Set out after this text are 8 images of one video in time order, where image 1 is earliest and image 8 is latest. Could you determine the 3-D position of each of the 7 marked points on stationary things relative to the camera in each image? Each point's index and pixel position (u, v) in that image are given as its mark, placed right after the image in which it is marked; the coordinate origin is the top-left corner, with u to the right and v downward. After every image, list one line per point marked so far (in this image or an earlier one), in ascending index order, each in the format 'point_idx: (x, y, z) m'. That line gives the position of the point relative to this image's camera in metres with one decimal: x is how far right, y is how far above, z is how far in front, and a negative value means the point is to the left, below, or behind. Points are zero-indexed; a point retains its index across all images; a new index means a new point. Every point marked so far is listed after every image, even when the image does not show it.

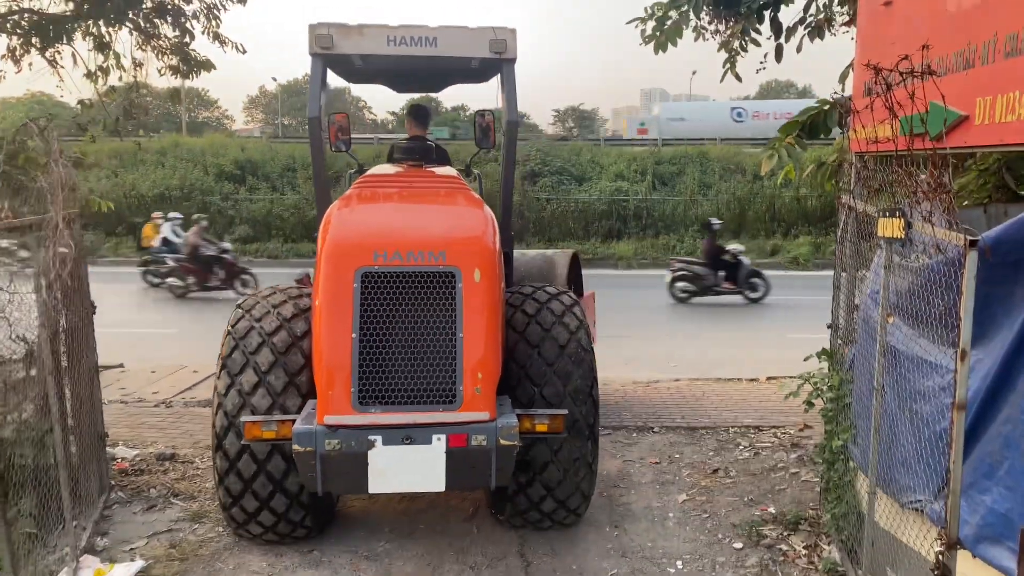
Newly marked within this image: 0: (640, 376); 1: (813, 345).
0: (+1.1, -0.8, +7.3) m
1: (+3.2, -0.6, +8.7) m
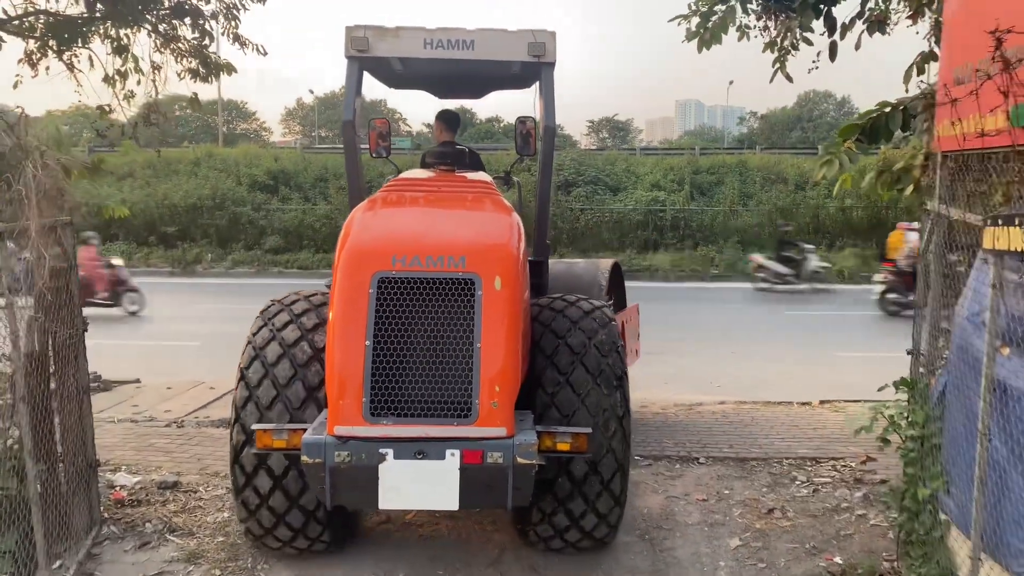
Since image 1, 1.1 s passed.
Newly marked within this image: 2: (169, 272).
0: (+1.4, -0.9, +6.8) m
1: (+3.6, -0.8, +8.2) m
2: (-6.7, +0.3, +15.7) m
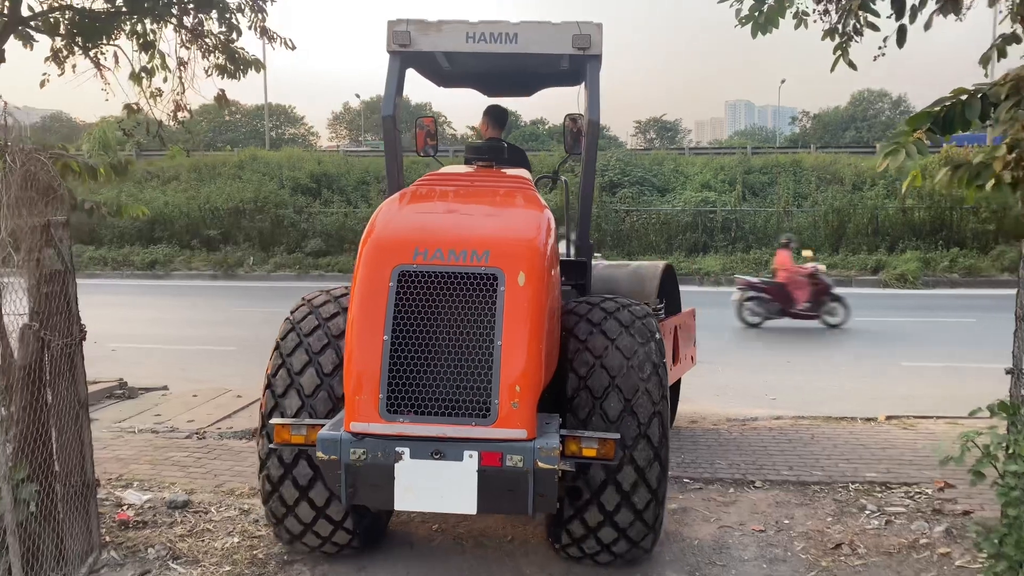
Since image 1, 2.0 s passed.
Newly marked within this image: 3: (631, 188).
0: (+1.7, -0.9, +6.3) m
1: (+3.9, -0.8, +7.6) m
2: (-5.8, +0.2, +15.7) m
3: (+2.7, +2.3, +18.6) m
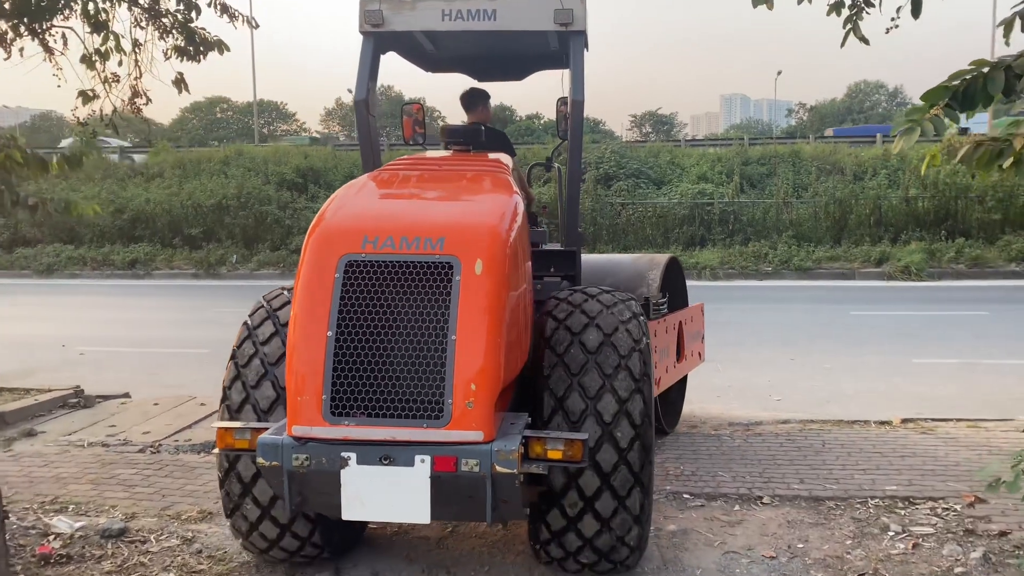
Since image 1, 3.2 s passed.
0: (+1.6, -0.9, +5.9) m
1: (+3.8, -0.7, +7.1) m
2: (-6.0, +0.3, +15.2) m
3: (+2.6, +2.4, +18.1) m
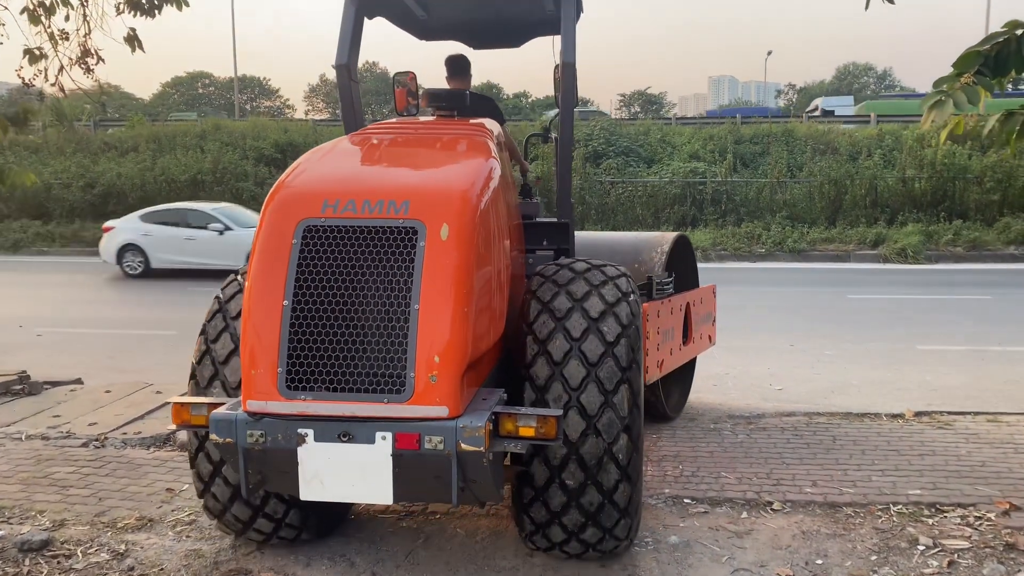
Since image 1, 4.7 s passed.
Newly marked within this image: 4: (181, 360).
0: (+1.5, -0.8, +5.5) m
1: (+3.7, -0.6, +6.8) m
2: (-6.2, +0.6, +14.7) m
3: (+2.3, +2.8, +17.6) m
4: (-2.8, -0.6, +7.0) m
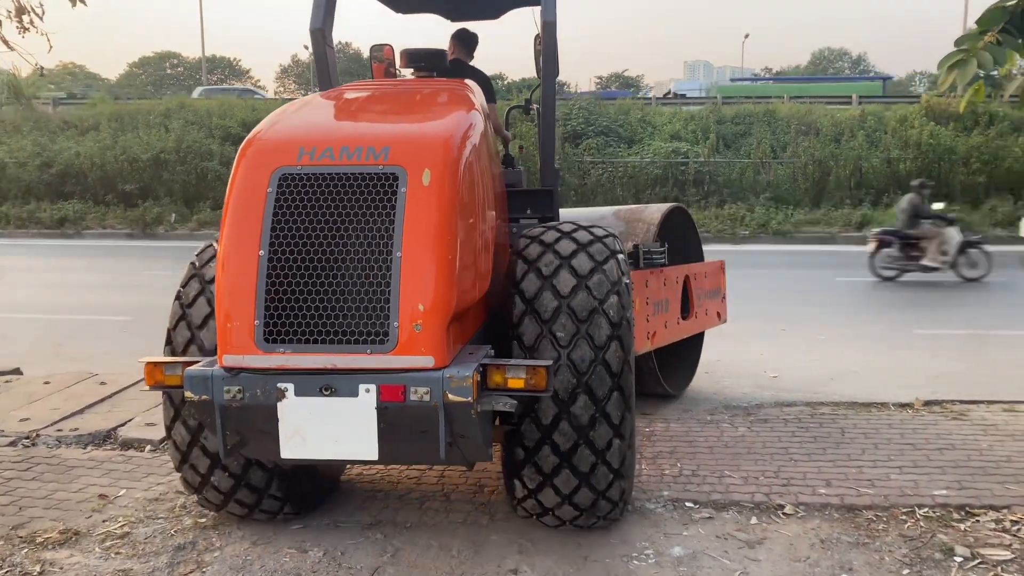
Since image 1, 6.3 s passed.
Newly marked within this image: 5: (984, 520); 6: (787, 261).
0: (+1.4, -0.7, +5.1) m
1: (+3.5, -0.4, +6.5) m
2: (-6.6, +0.9, +14.0) m
3: (+1.8, +3.2, +17.2) m
4: (-3.0, -0.5, +6.5) m
5: (+1.7, -0.8, +3.0) m
6: (+3.7, +0.4, +10.8) m
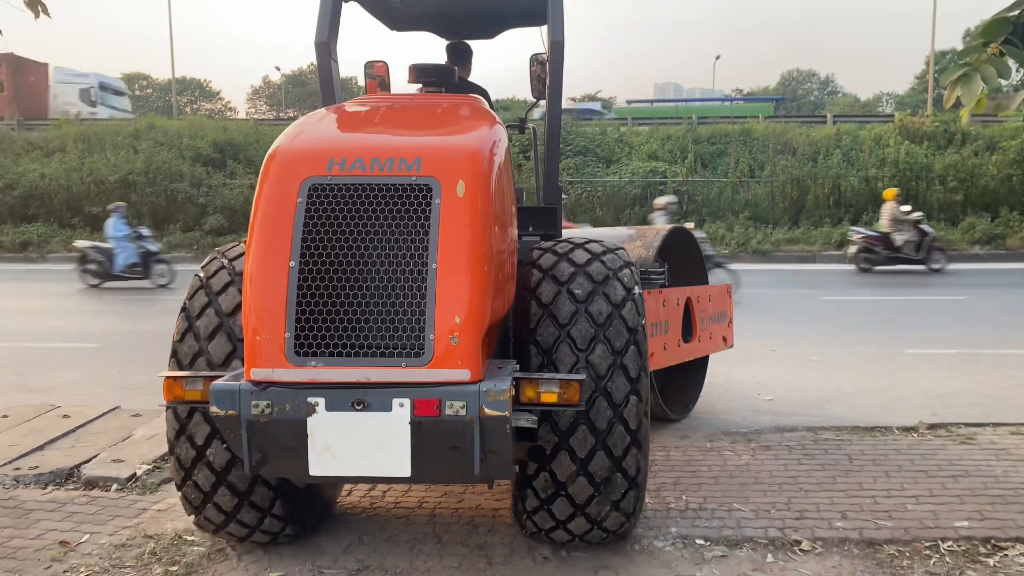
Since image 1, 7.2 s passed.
0: (+1.3, -0.8, +4.9) m
1: (+3.4, -0.6, +6.3) m
2: (-7.0, +0.5, +13.6) m
3: (+1.3, +2.7, +17.1) m
4: (-3.1, -0.7, +6.2) m
5: (+1.7, -0.9, +2.8) m
6: (+3.4, +0.1, +10.7) m
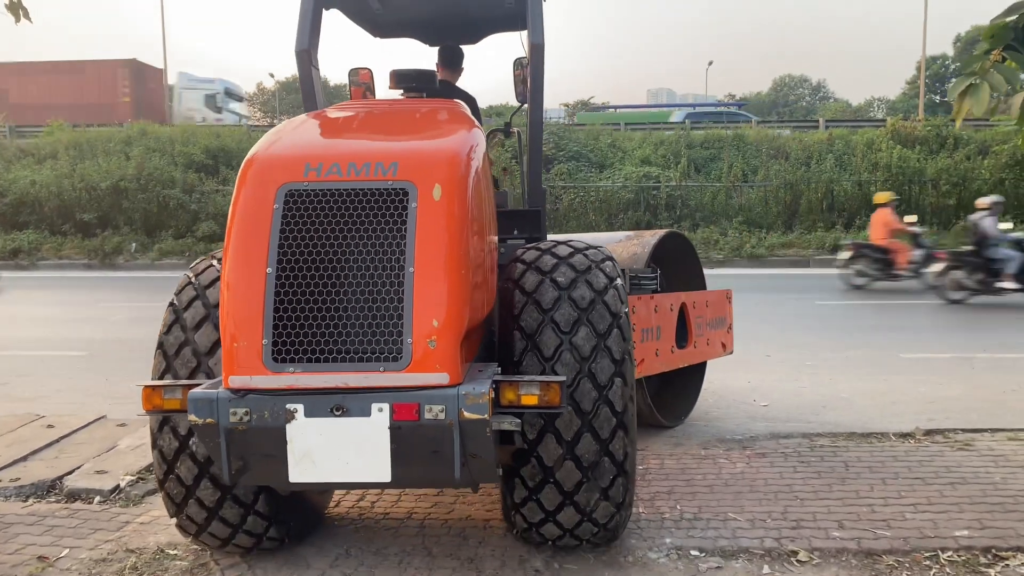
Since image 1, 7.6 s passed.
0: (+1.3, -0.8, +4.9) m
1: (+3.4, -0.6, +6.3) m
2: (-7.1, +0.4, +13.5) m
3: (+1.1, +2.6, +17.1) m
4: (-3.2, -0.7, +6.1) m
5: (+1.7, -0.9, +2.8) m
6: (+3.3, 0.0, +10.7) m
